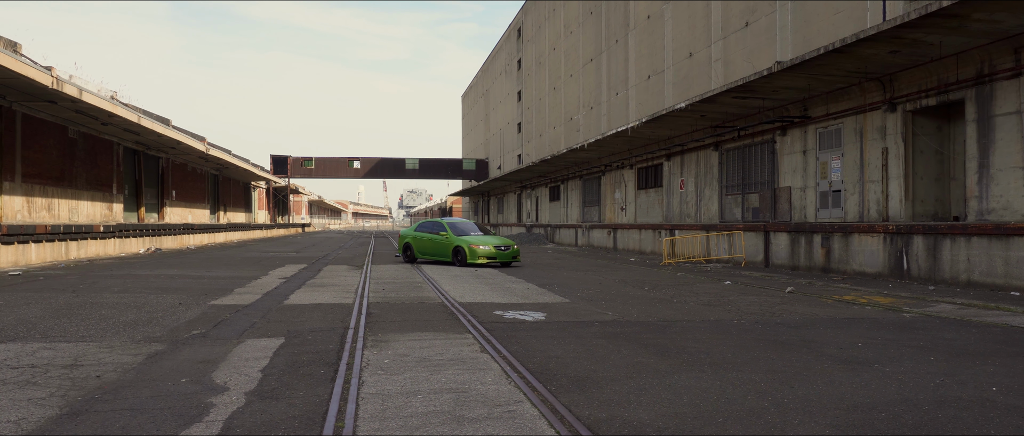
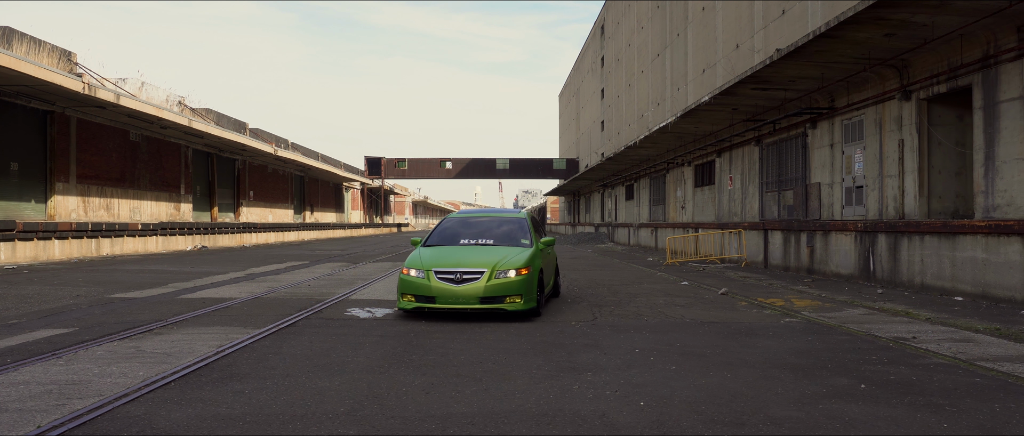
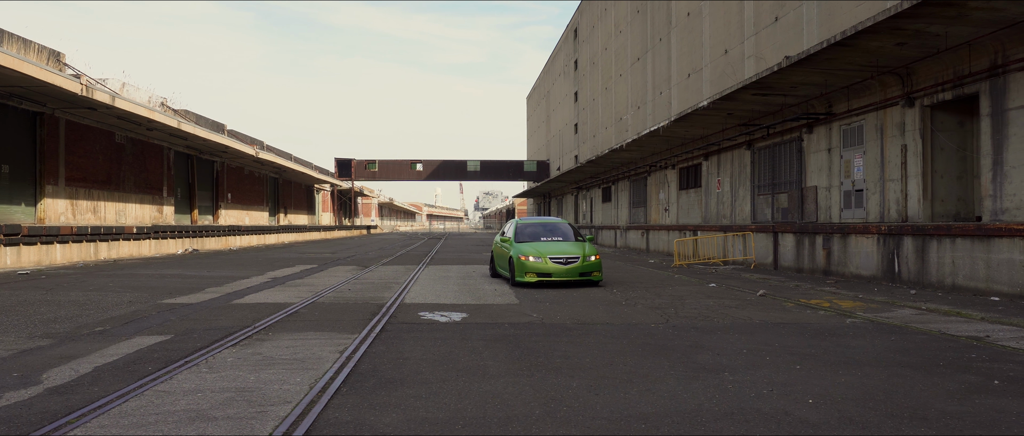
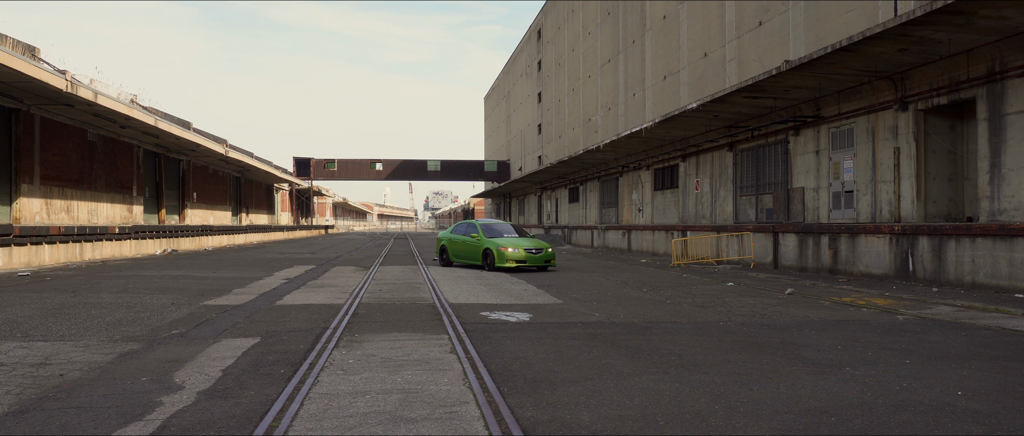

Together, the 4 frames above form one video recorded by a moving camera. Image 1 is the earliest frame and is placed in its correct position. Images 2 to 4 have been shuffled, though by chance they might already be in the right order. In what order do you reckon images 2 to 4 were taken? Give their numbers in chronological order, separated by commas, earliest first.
4, 3, 2
